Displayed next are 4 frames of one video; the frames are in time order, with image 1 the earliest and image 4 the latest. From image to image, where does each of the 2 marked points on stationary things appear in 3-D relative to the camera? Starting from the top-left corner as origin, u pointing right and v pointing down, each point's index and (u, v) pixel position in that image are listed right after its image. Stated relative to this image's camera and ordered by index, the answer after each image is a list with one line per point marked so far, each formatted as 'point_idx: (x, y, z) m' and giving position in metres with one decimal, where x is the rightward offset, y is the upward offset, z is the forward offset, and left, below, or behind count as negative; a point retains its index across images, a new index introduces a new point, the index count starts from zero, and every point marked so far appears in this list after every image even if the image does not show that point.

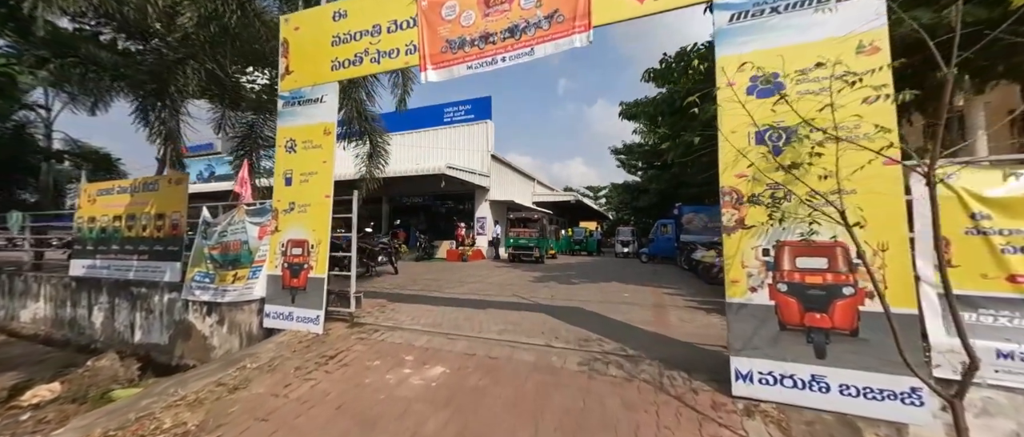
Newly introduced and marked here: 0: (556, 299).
0: (+0.7, -1.4, +5.8) m
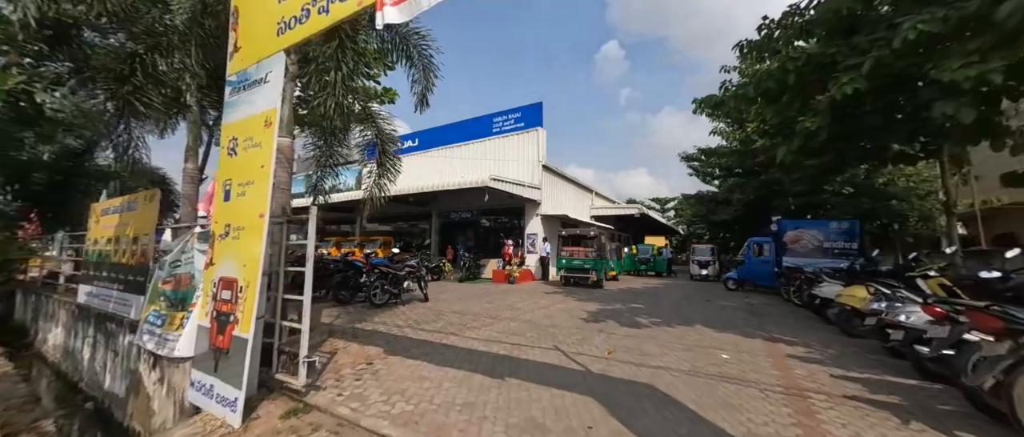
0: (+1.2, -1.6, +4.0) m
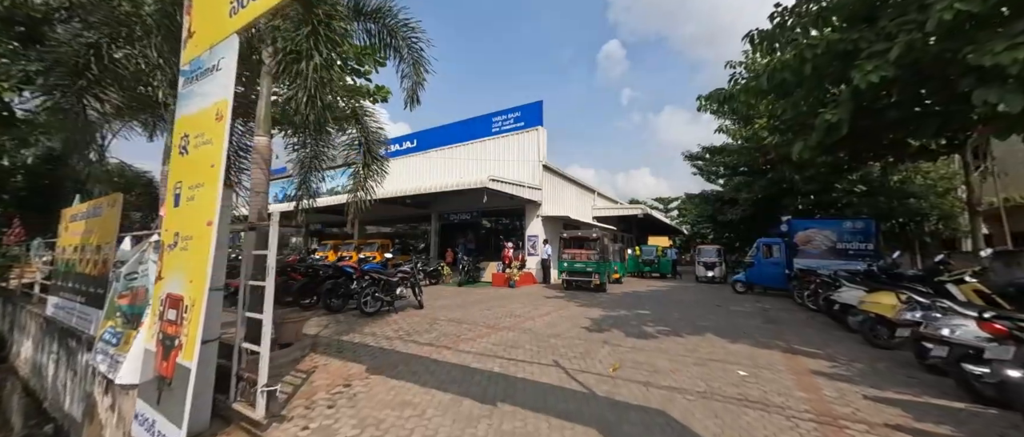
0: (+1.2, -1.7, +3.6) m
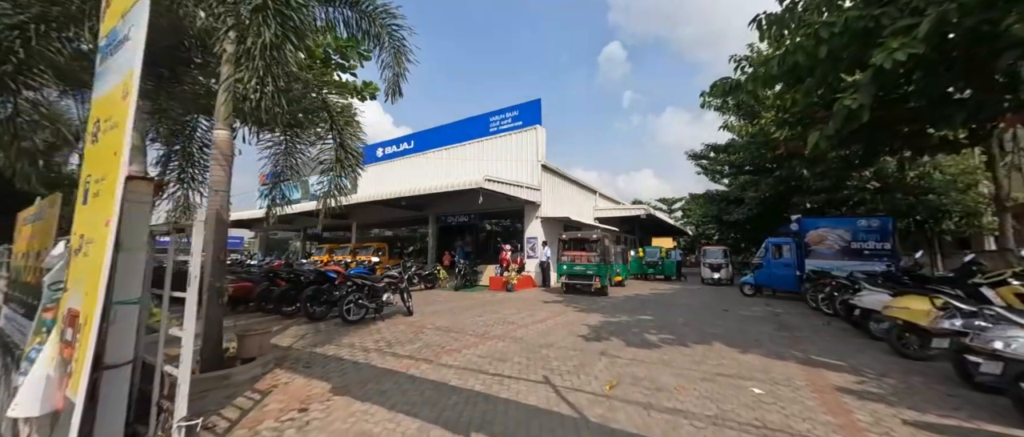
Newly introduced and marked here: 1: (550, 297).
0: (+1.0, -1.7, +3.2) m
1: (+1.2, -2.4, +10.1) m
